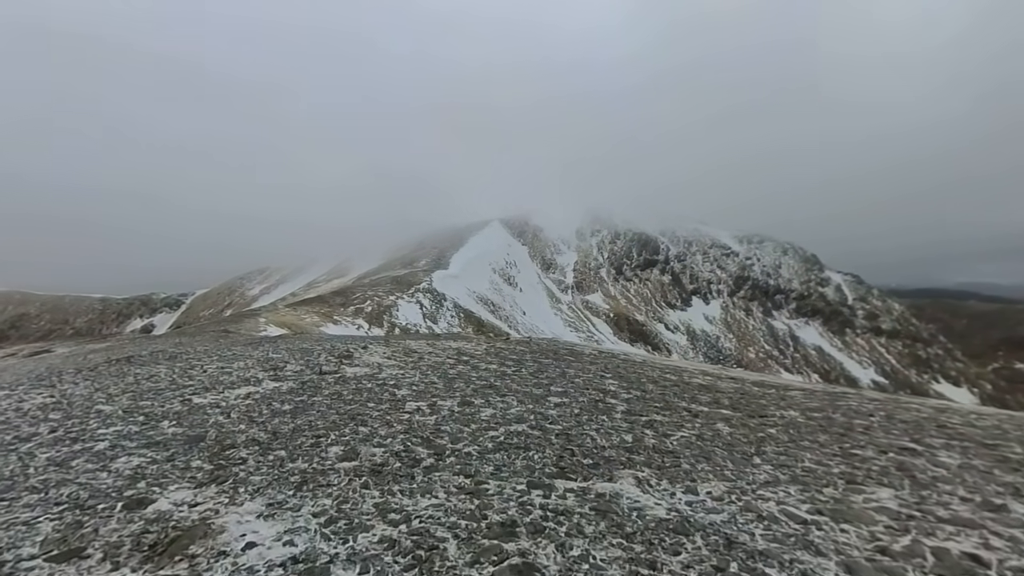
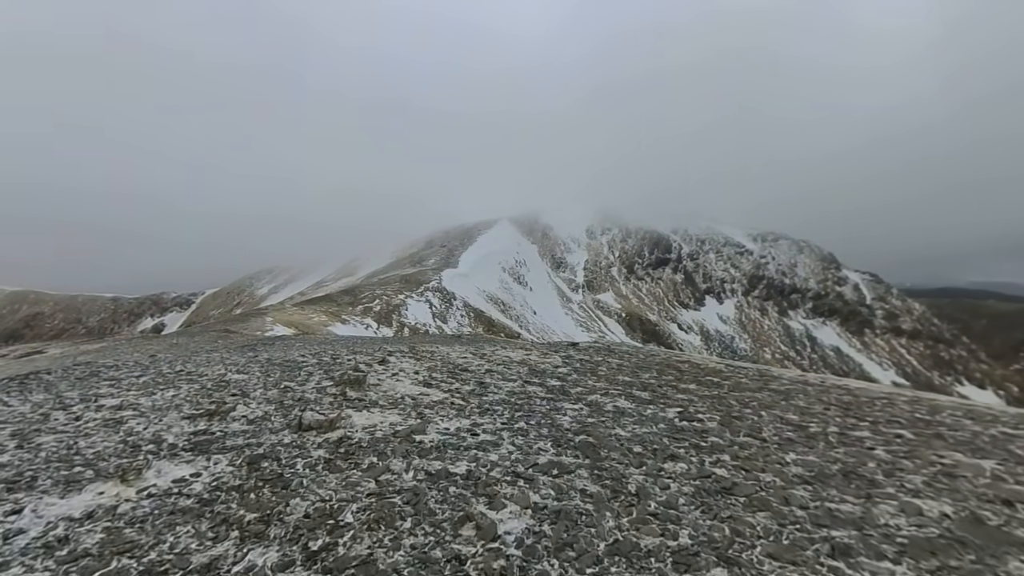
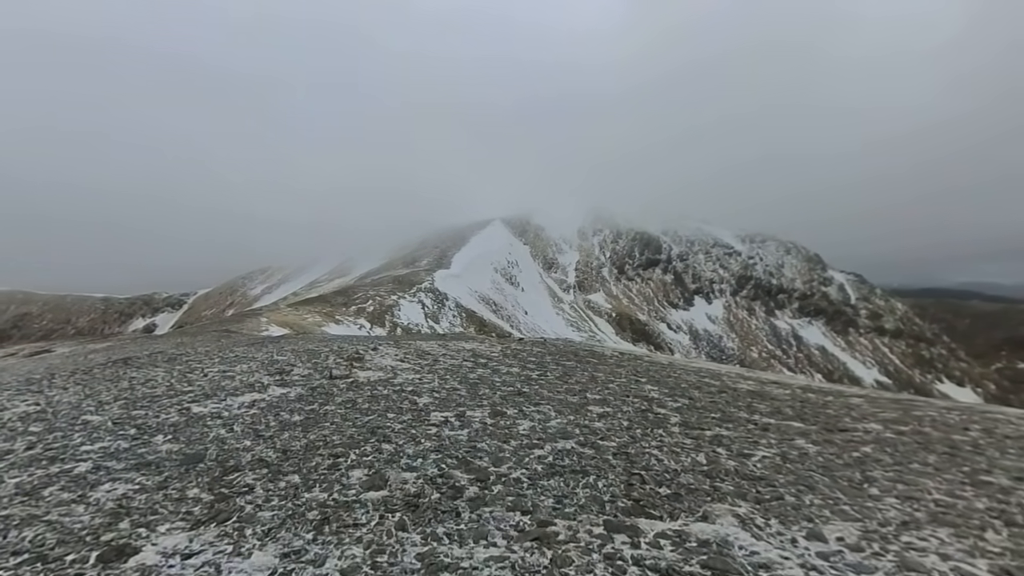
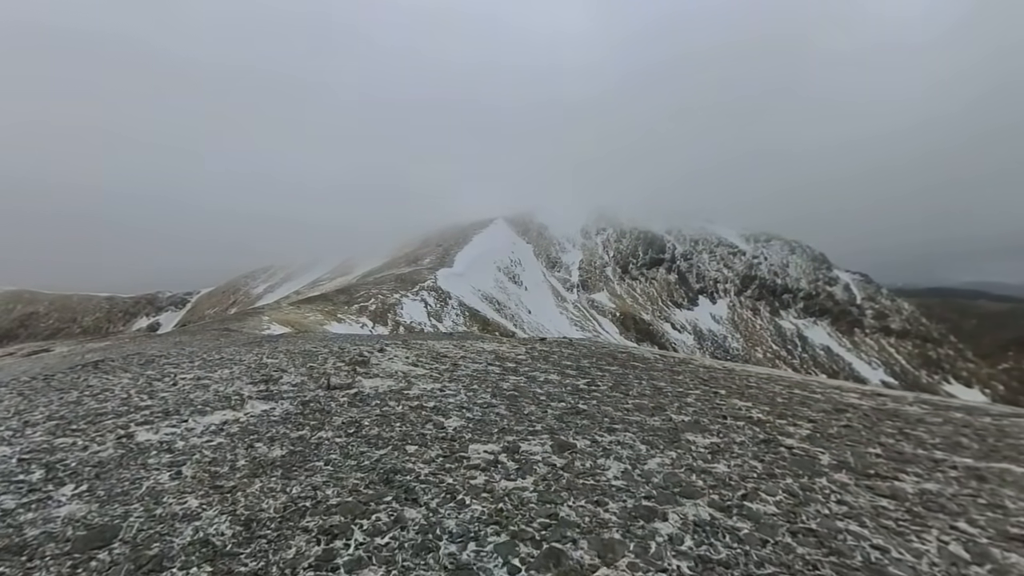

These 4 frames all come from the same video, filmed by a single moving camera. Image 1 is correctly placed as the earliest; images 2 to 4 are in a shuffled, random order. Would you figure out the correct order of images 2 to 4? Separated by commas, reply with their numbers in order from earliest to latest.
3, 4, 2
